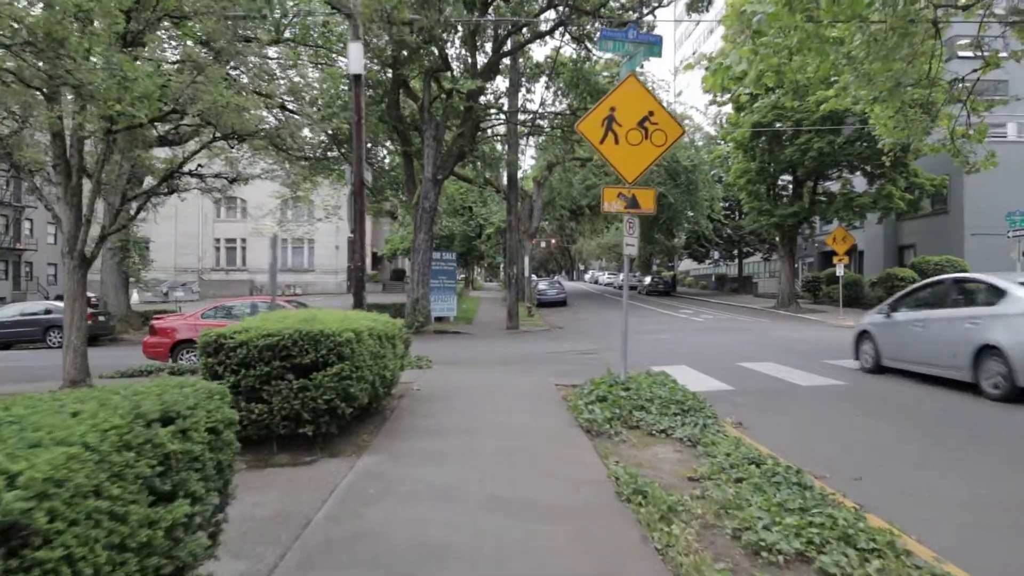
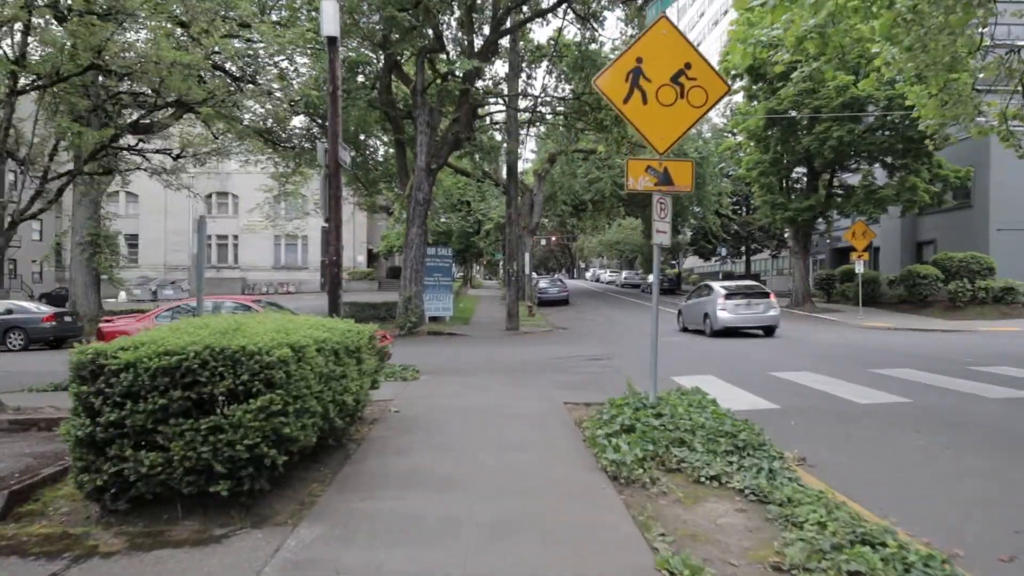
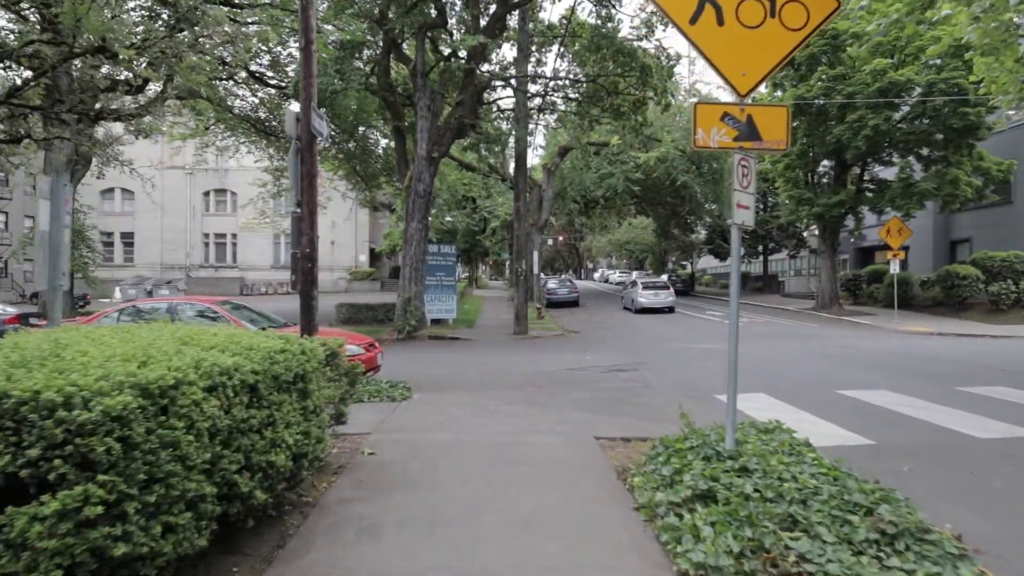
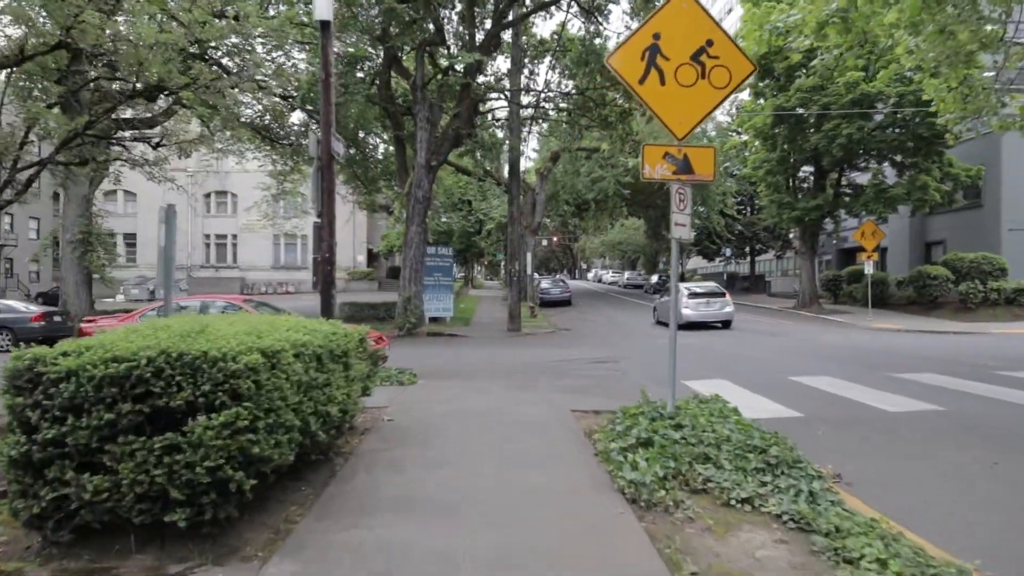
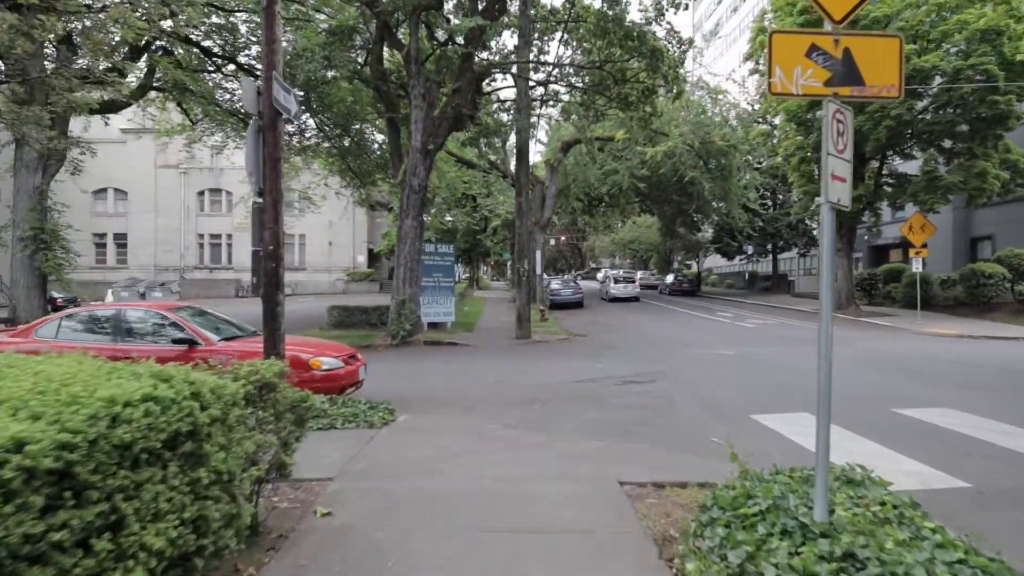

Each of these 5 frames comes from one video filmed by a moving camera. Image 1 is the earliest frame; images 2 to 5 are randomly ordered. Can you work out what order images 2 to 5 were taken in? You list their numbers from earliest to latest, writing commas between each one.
2, 4, 3, 5
